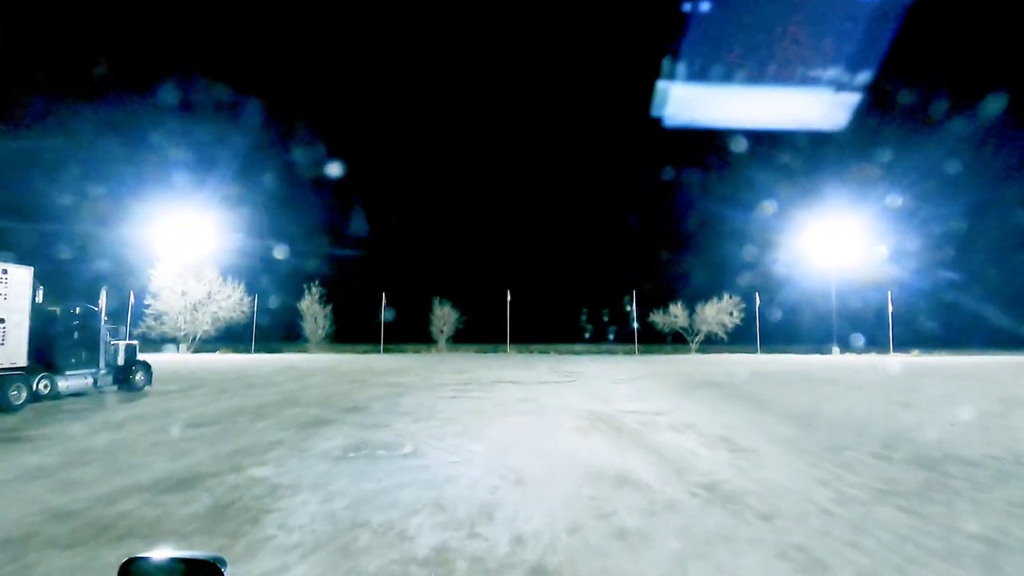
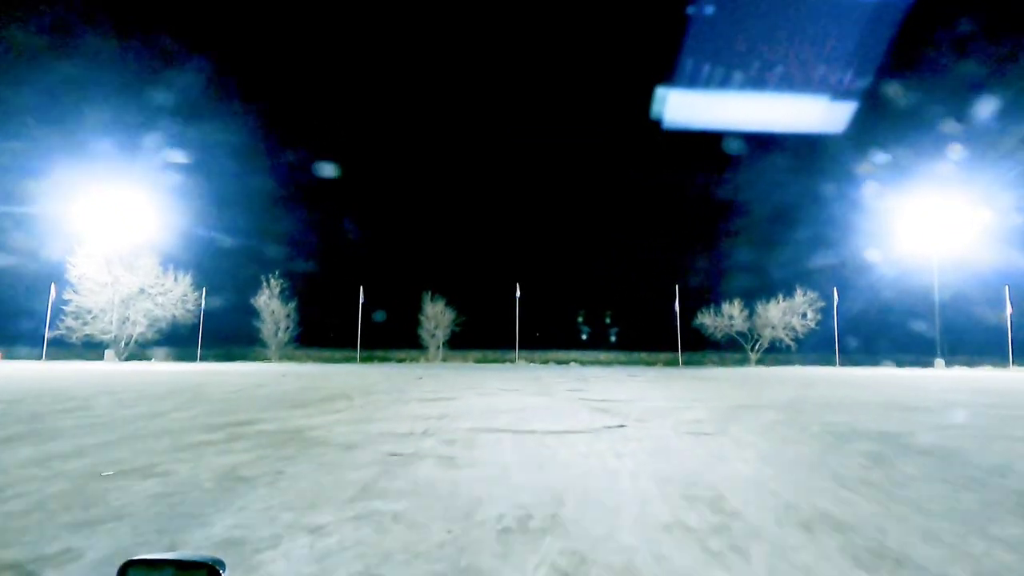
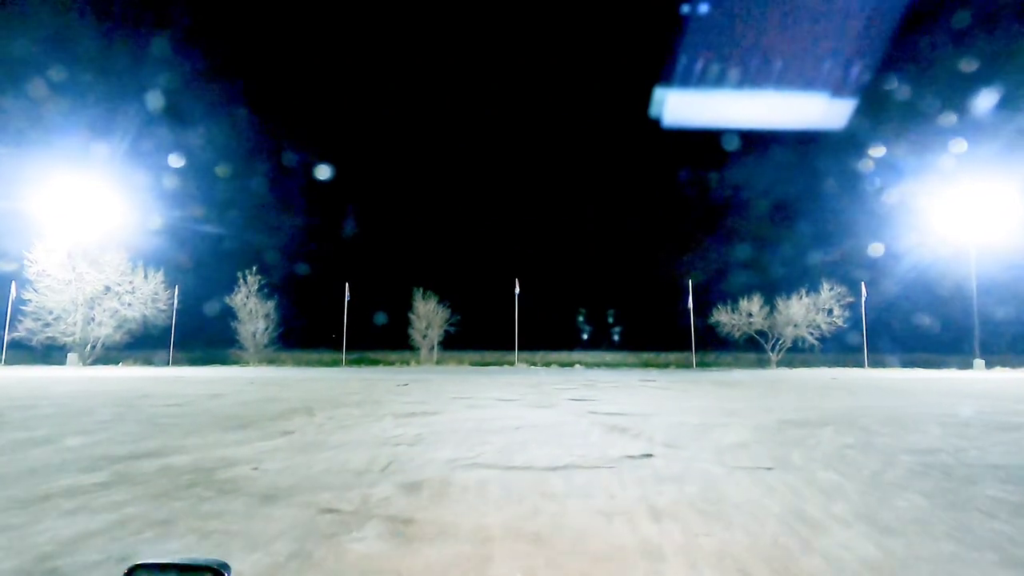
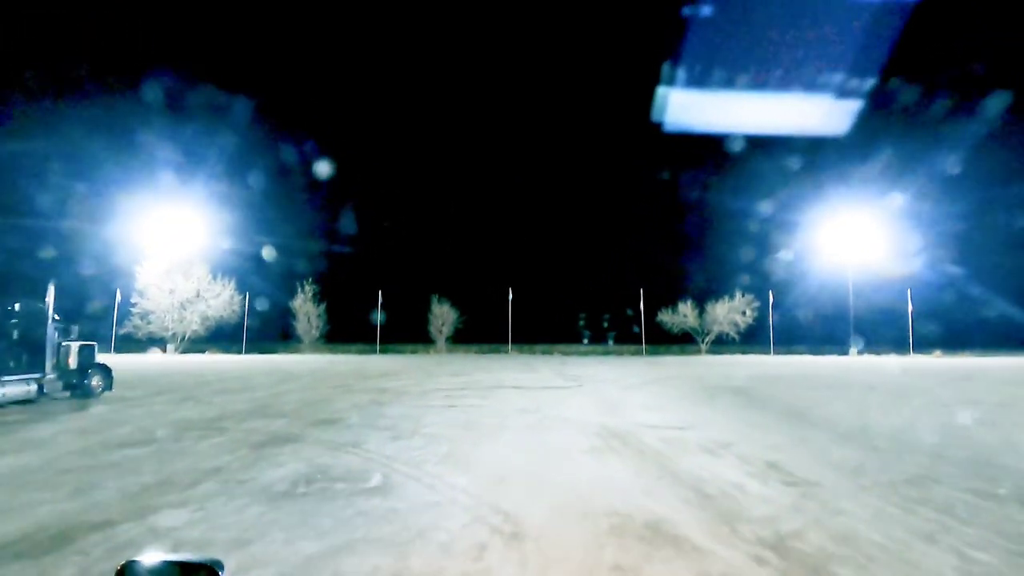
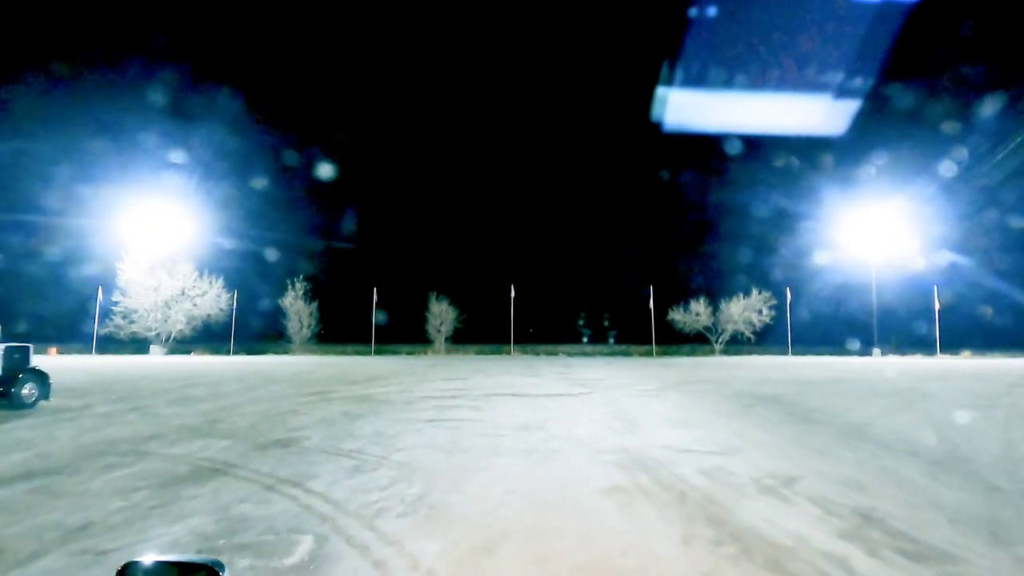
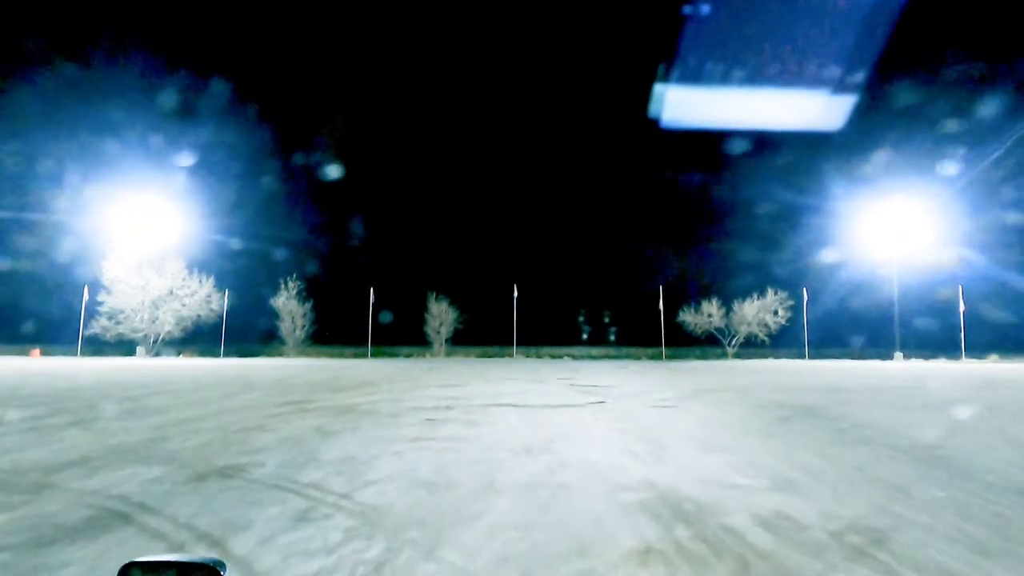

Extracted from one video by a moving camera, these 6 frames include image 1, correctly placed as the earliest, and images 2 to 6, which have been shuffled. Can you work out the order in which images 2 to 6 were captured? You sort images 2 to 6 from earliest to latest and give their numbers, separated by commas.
4, 5, 6, 2, 3
